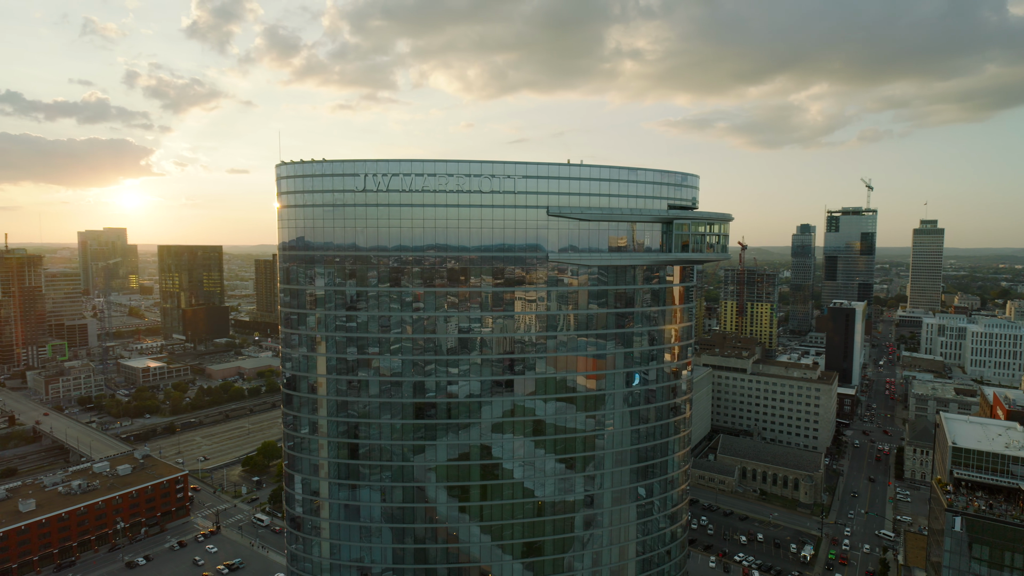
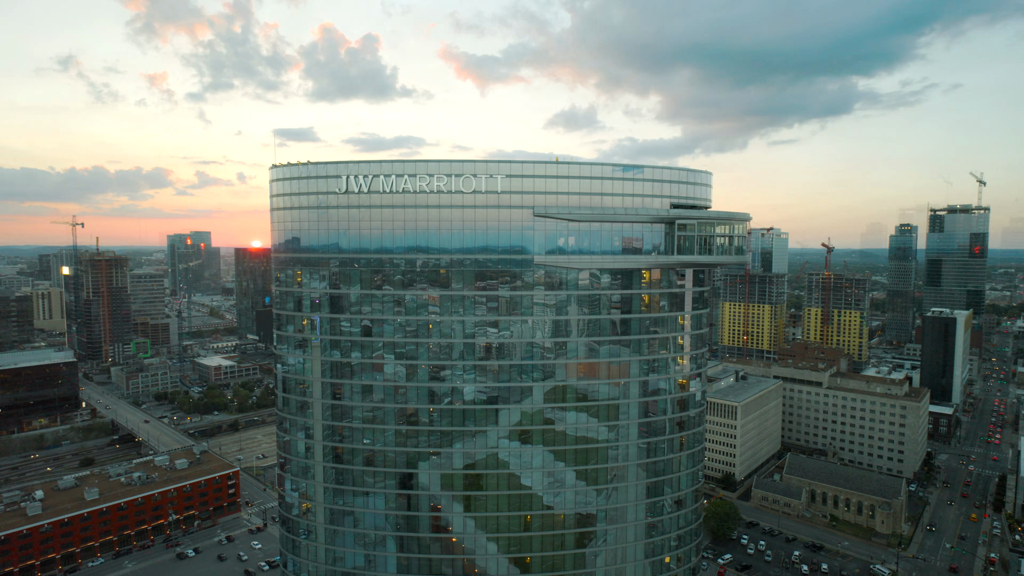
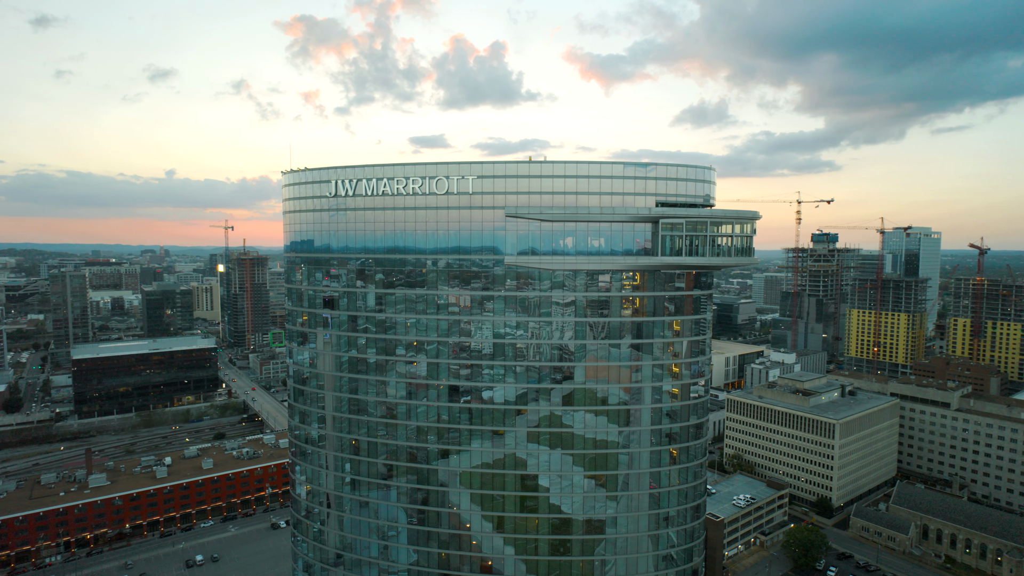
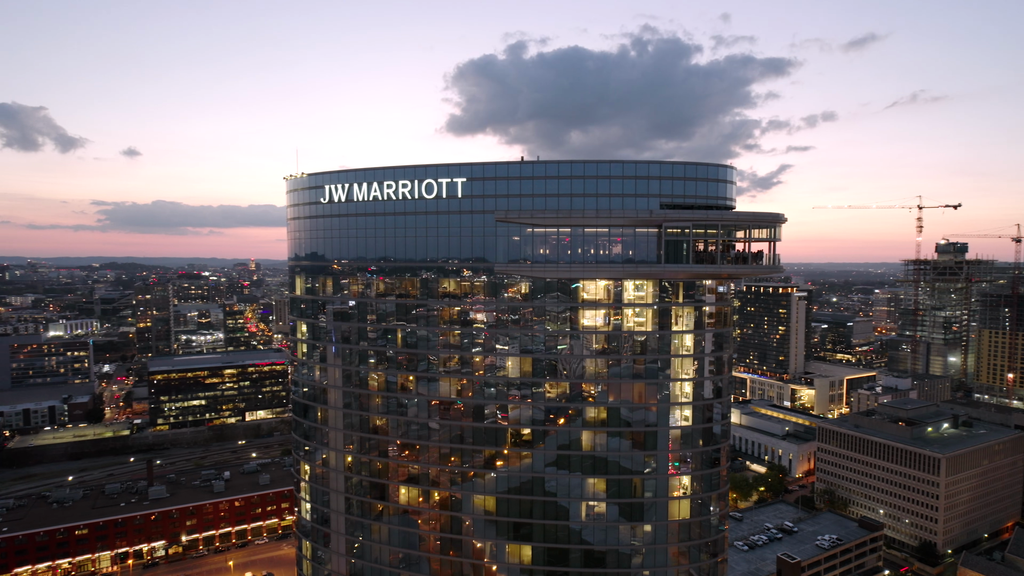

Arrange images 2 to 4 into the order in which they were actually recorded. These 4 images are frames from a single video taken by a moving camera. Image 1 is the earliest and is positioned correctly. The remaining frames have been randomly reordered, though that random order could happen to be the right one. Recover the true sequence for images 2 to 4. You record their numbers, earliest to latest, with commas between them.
2, 3, 4
